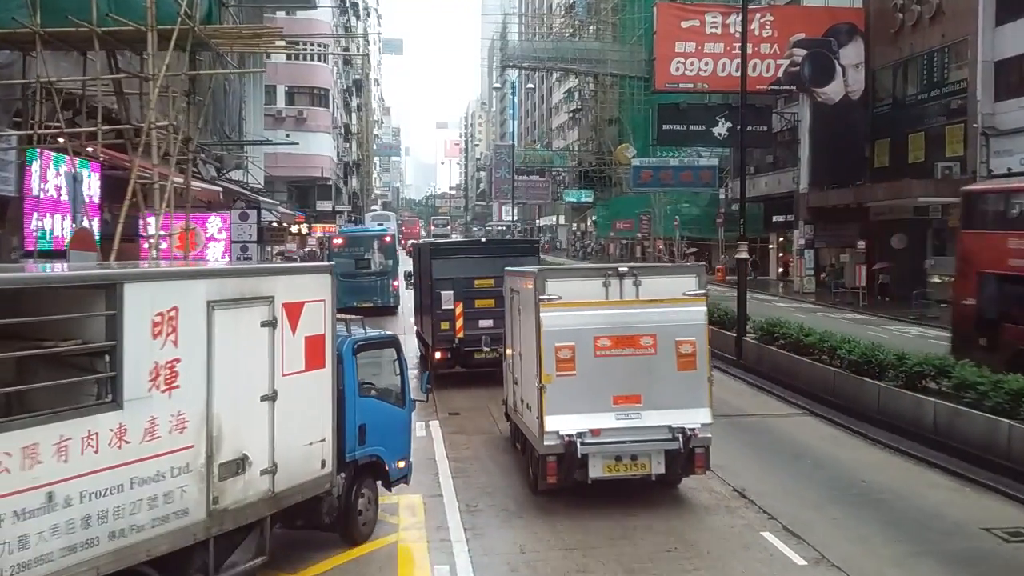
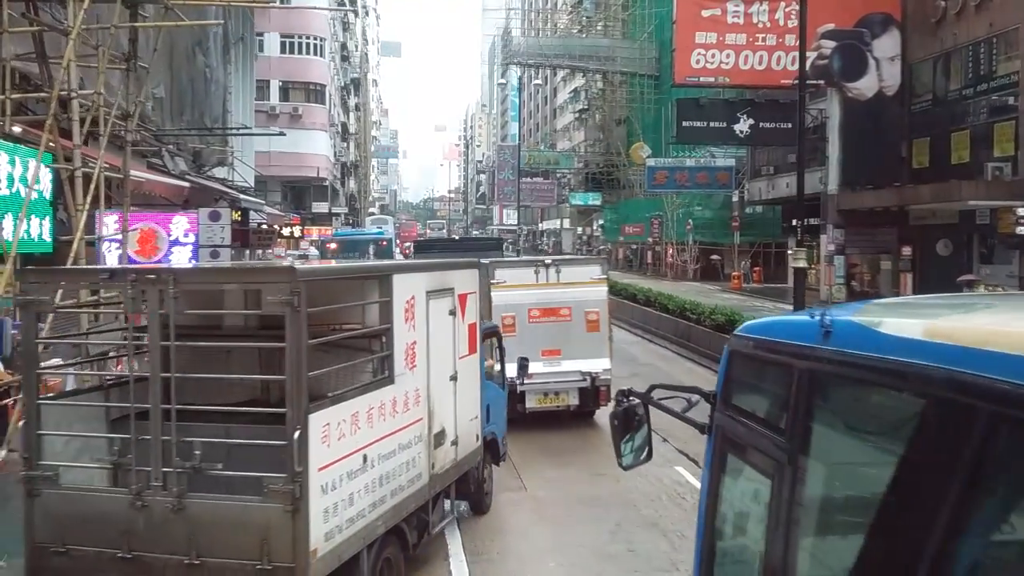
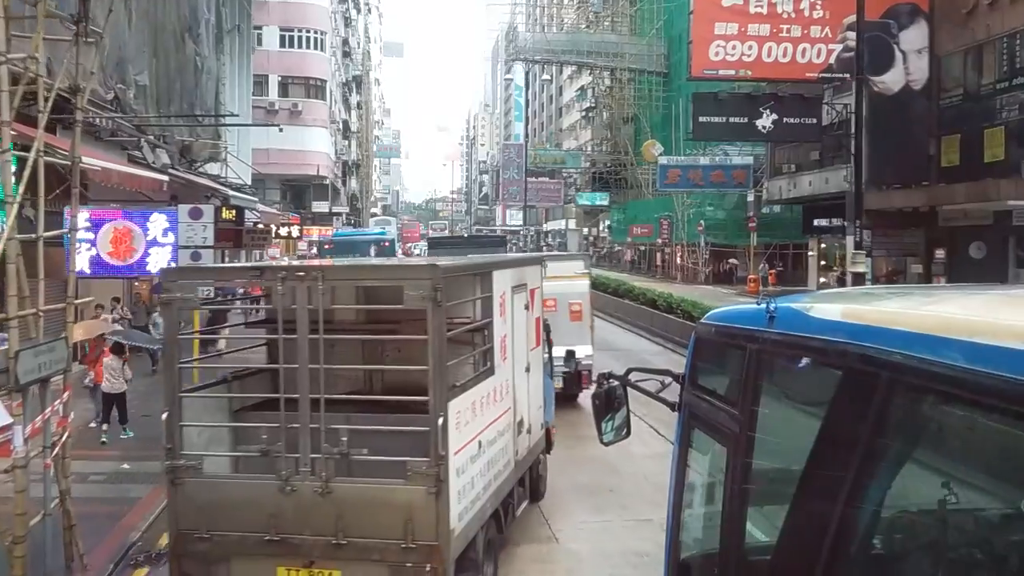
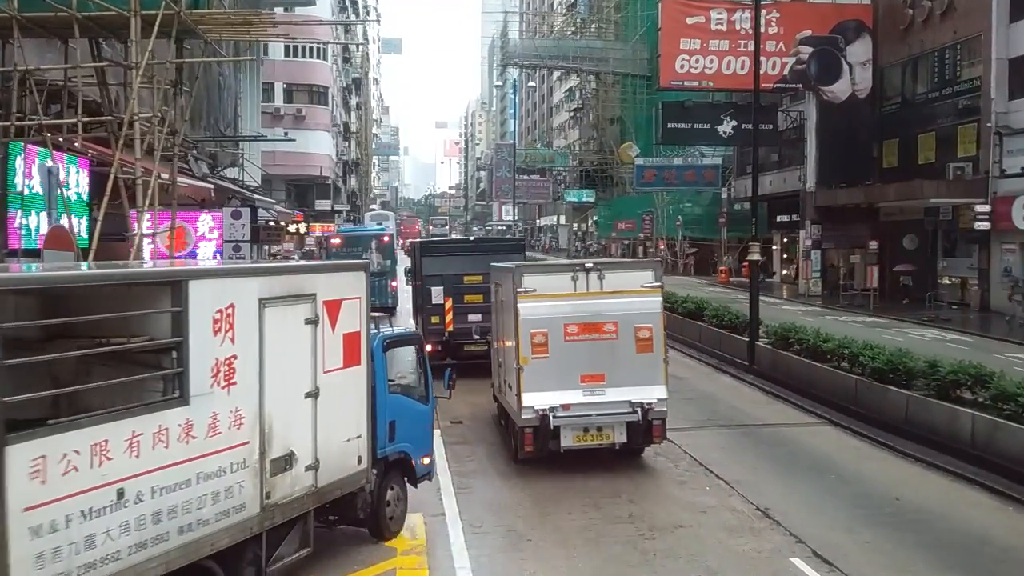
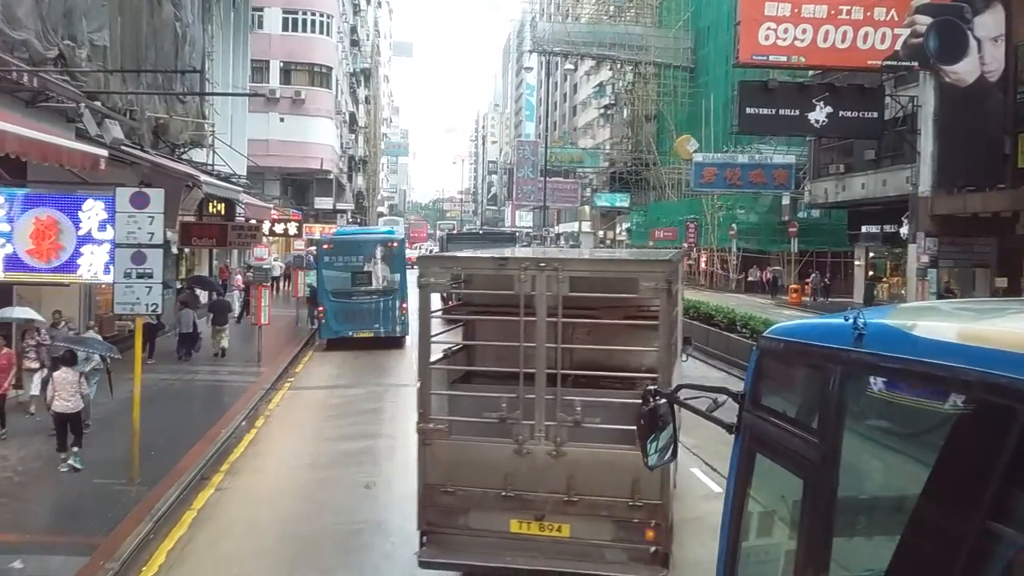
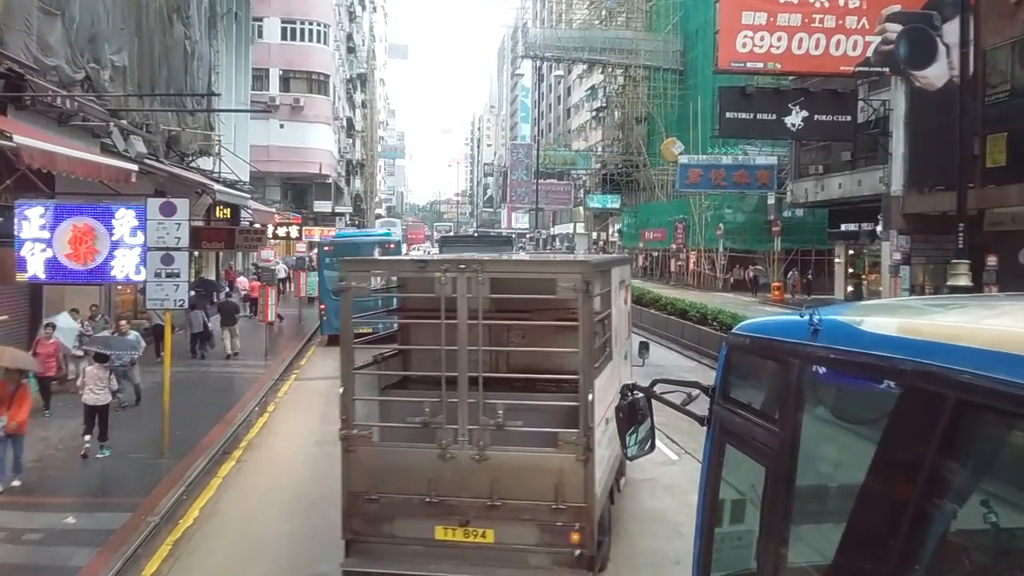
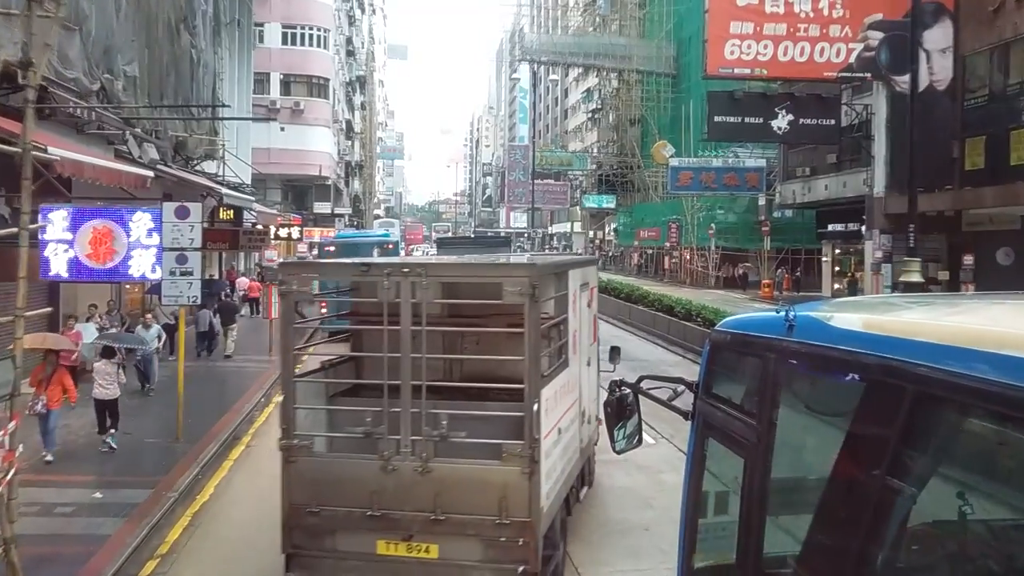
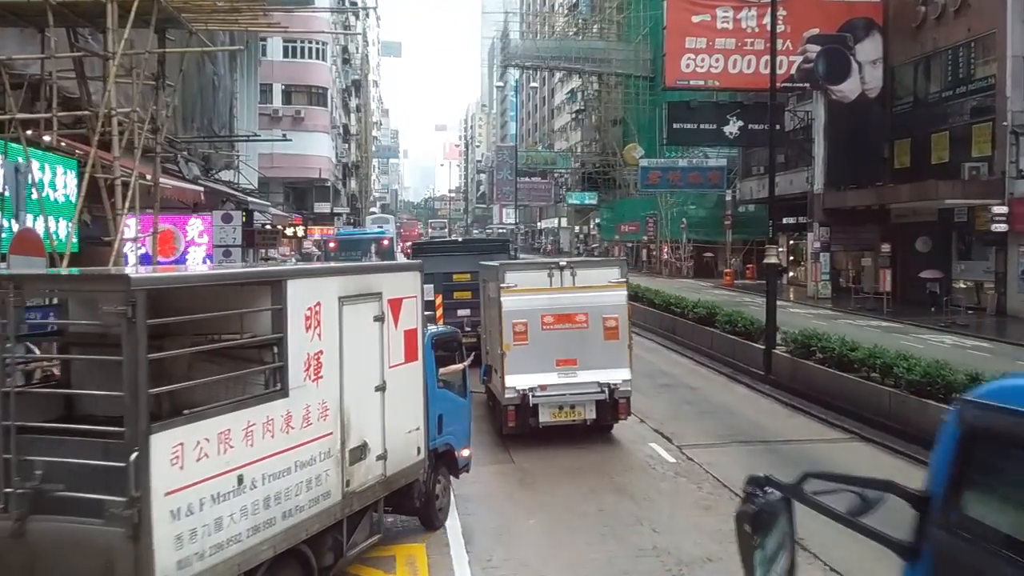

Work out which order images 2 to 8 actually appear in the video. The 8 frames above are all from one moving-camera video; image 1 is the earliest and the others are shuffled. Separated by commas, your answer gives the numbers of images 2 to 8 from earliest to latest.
4, 8, 2, 3, 7, 6, 5
